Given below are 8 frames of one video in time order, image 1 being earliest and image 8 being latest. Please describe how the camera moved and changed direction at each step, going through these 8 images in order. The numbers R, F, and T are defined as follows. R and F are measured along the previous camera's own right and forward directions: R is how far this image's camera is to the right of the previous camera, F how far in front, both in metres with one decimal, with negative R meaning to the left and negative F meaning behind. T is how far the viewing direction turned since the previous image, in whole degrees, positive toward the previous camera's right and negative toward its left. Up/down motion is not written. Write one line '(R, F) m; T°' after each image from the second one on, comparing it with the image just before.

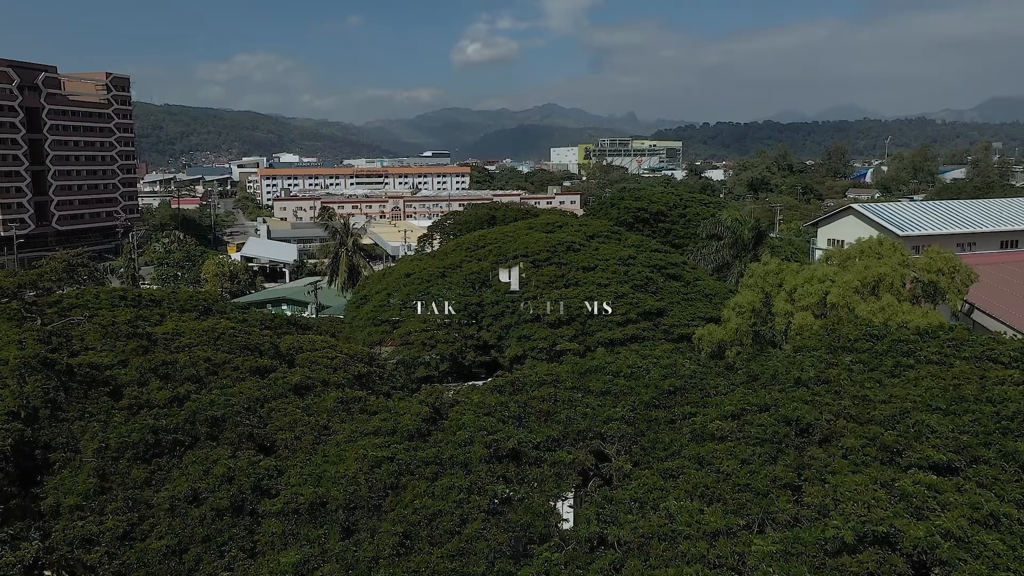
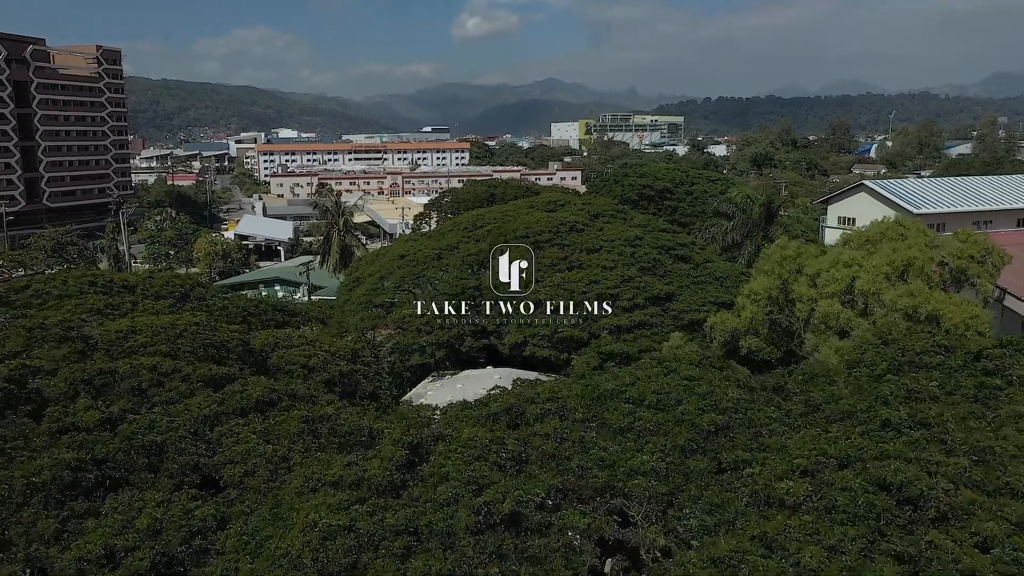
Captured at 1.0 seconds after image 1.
(0.0, +1.3) m; 0°
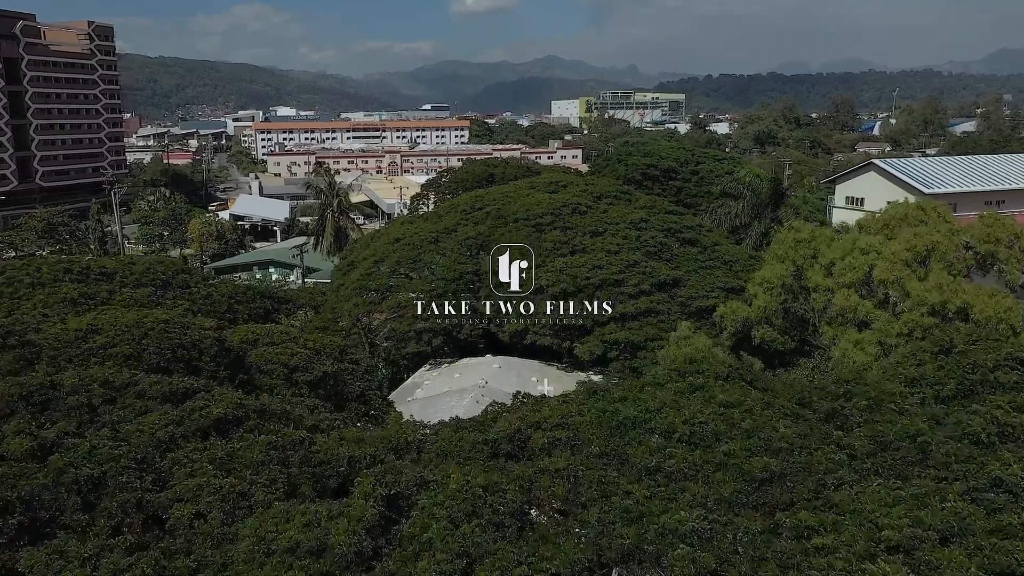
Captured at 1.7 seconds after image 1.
(0.0, +0.9) m; 0°
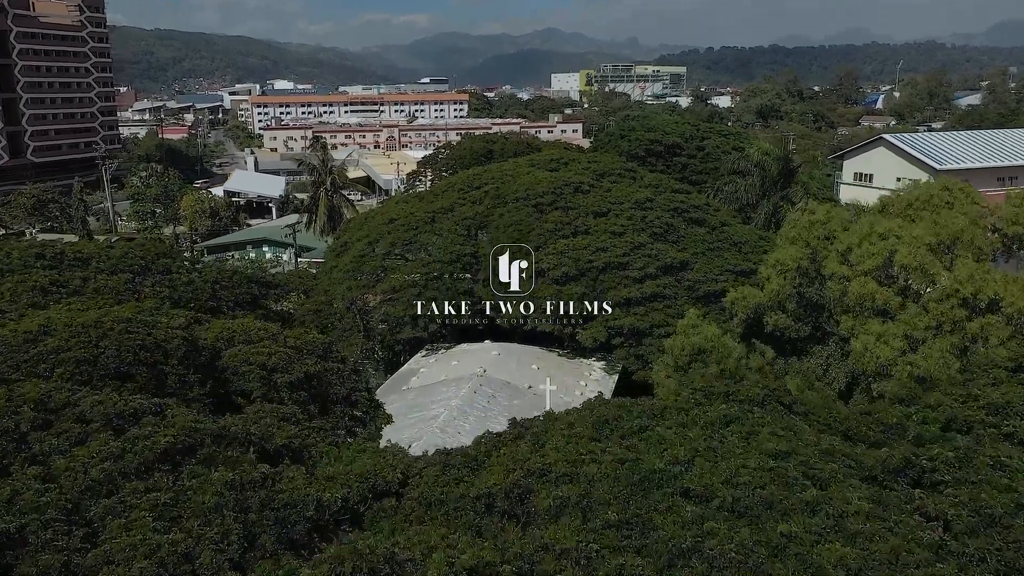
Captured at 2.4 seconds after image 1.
(0.0, +0.9) m; 0°
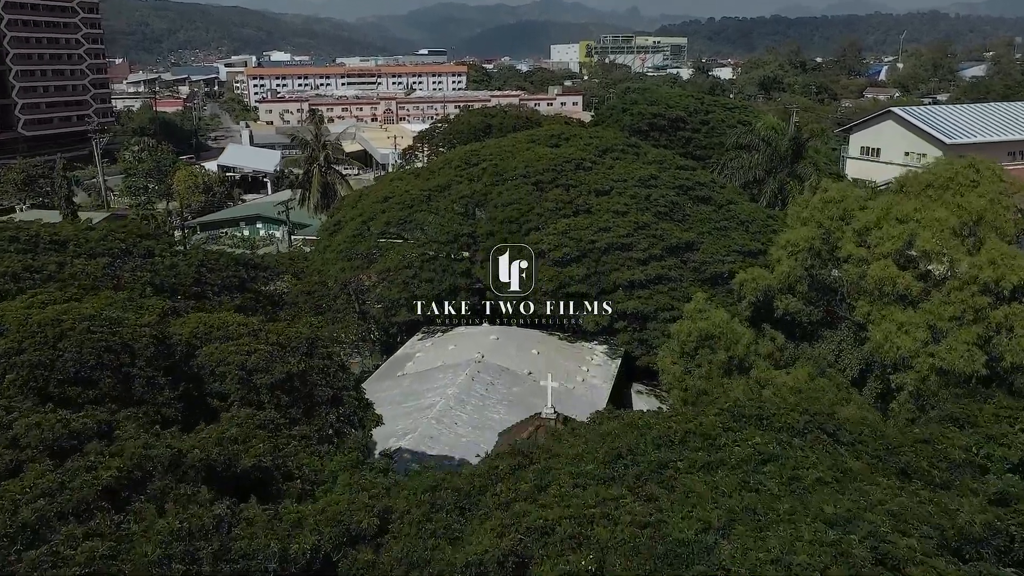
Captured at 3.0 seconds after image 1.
(0.0, +0.7) m; 0°
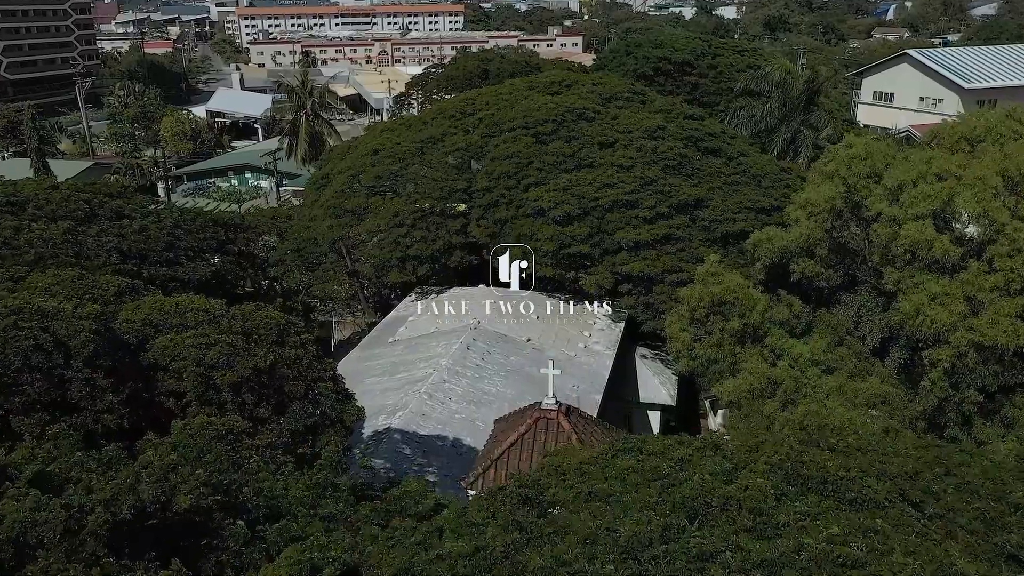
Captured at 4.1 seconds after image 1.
(0.0, +1.1) m; 0°
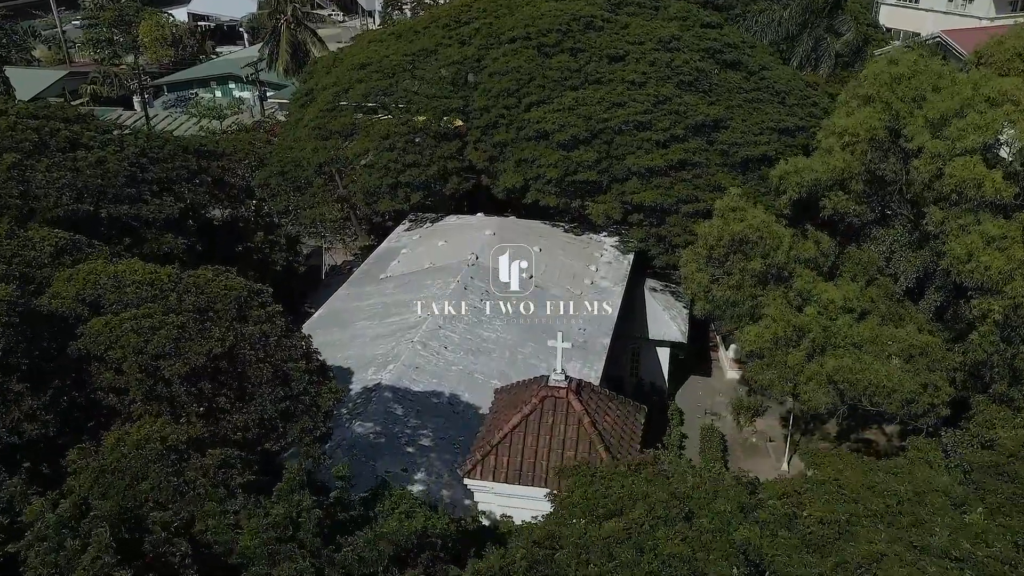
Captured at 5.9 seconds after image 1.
(0.0, +1.3) m; 0°
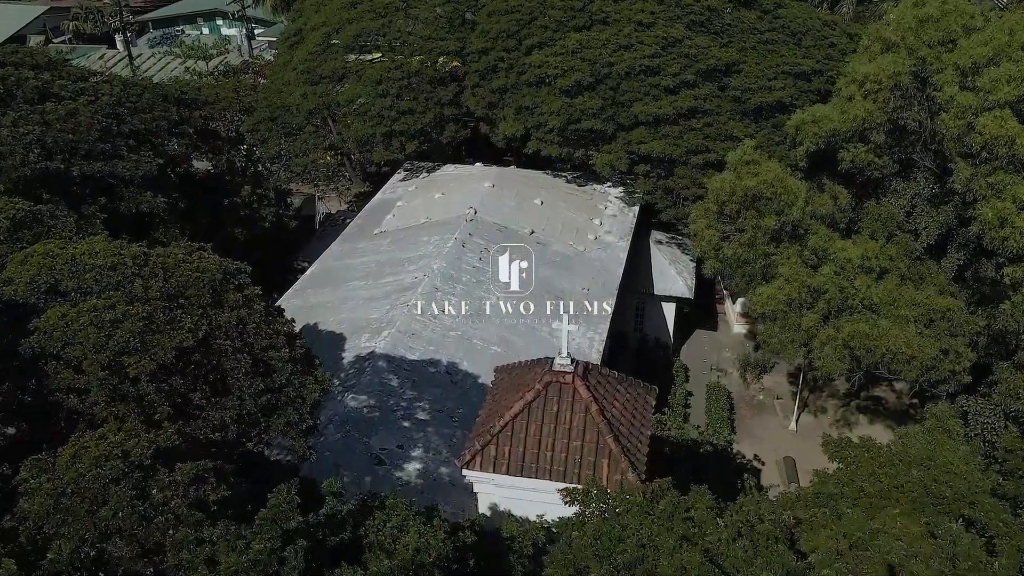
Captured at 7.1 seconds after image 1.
(0.0, +0.7) m; 0°
